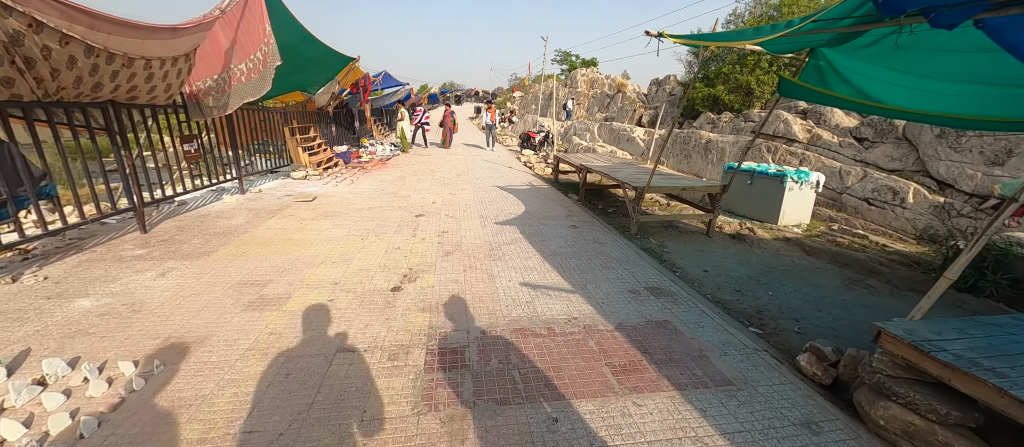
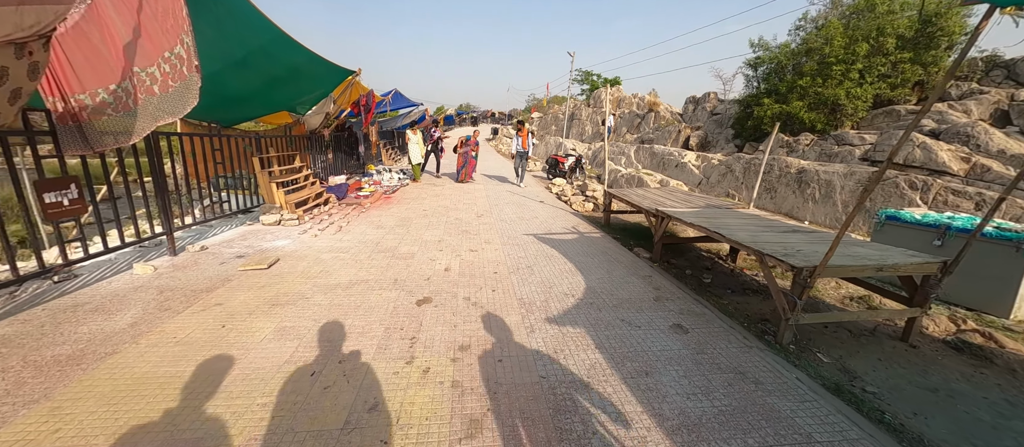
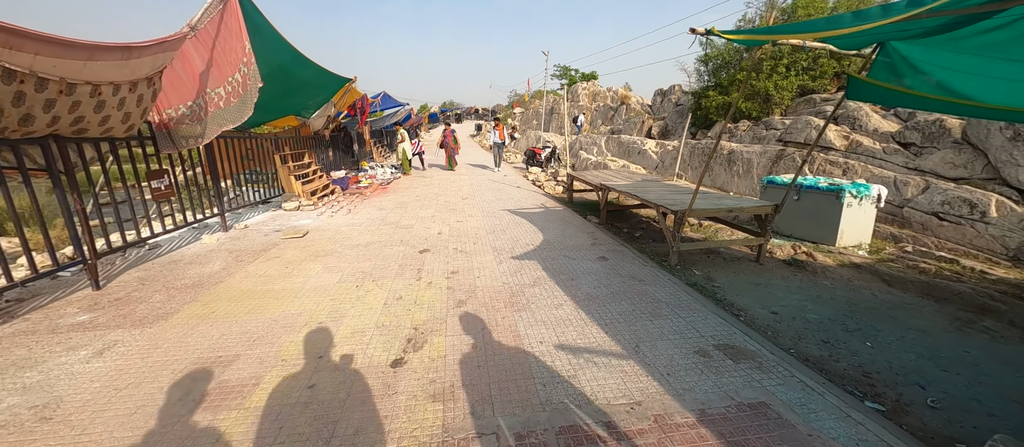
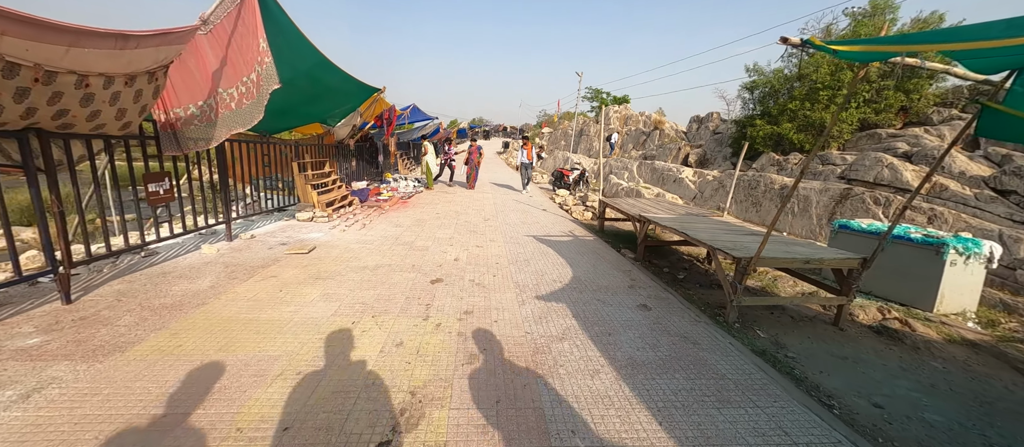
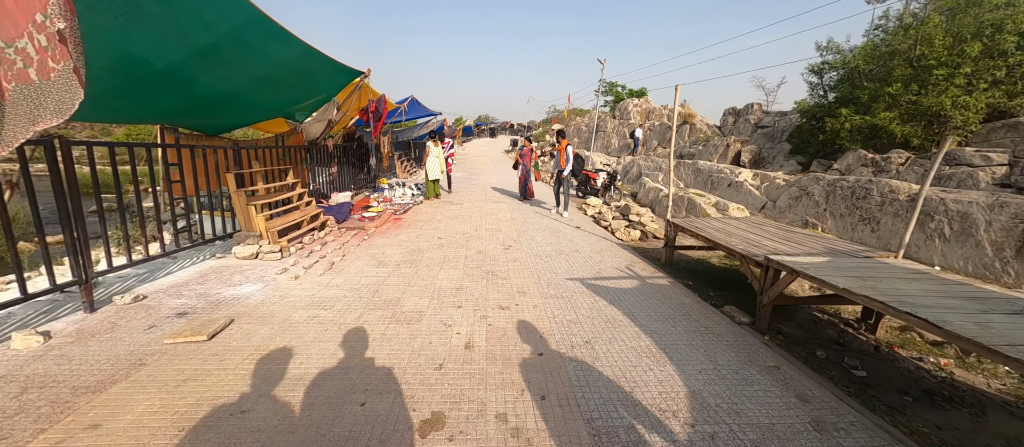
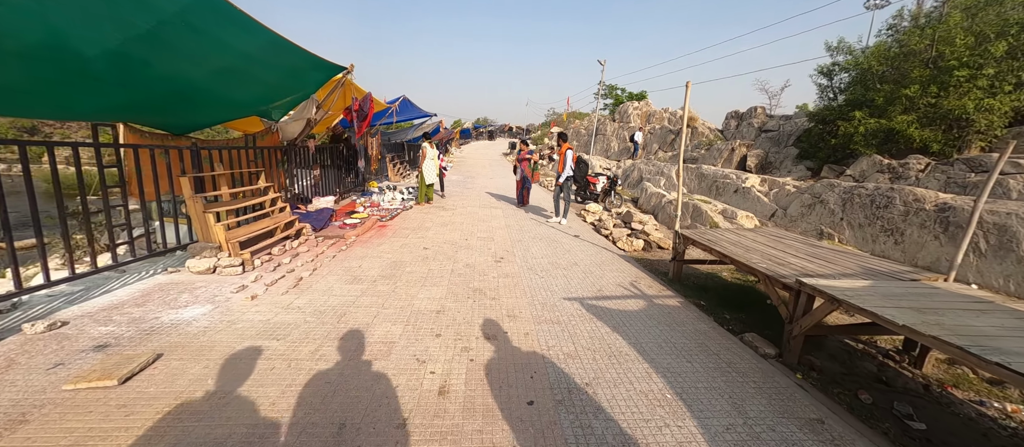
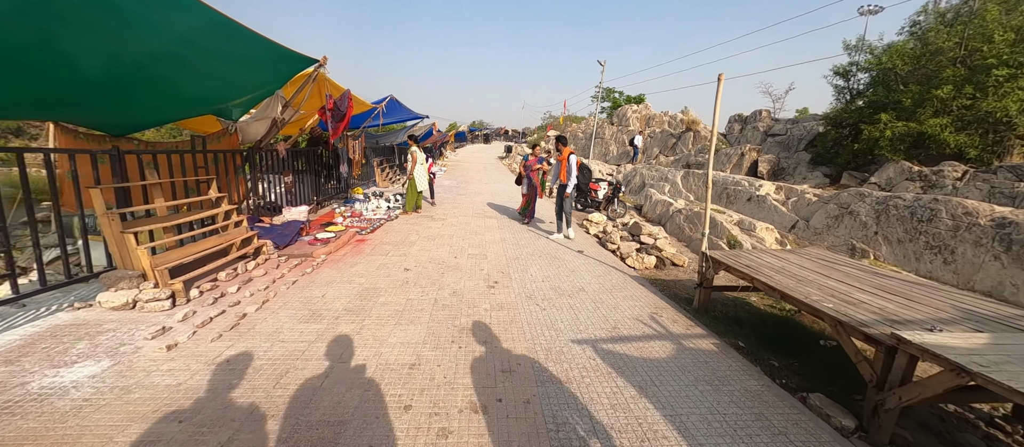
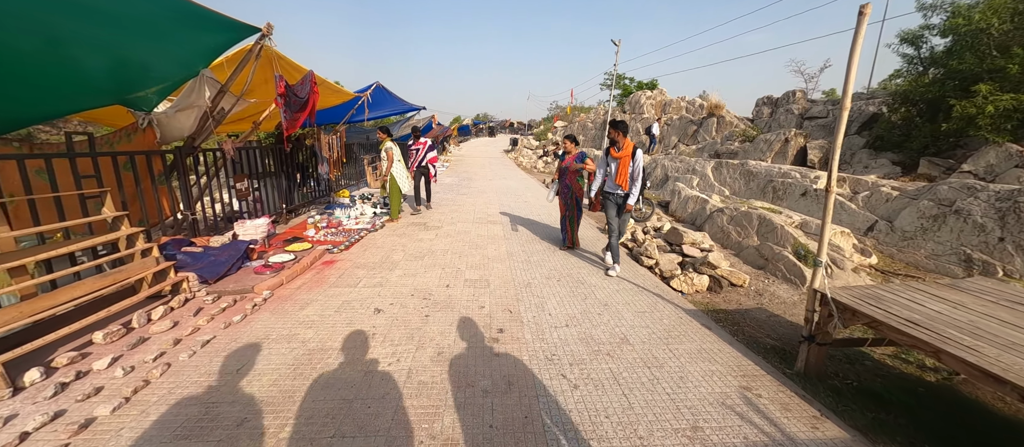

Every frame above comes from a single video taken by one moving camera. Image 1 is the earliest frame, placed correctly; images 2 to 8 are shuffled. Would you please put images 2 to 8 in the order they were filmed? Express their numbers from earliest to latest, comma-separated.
3, 4, 2, 5, 6, 7, 8
